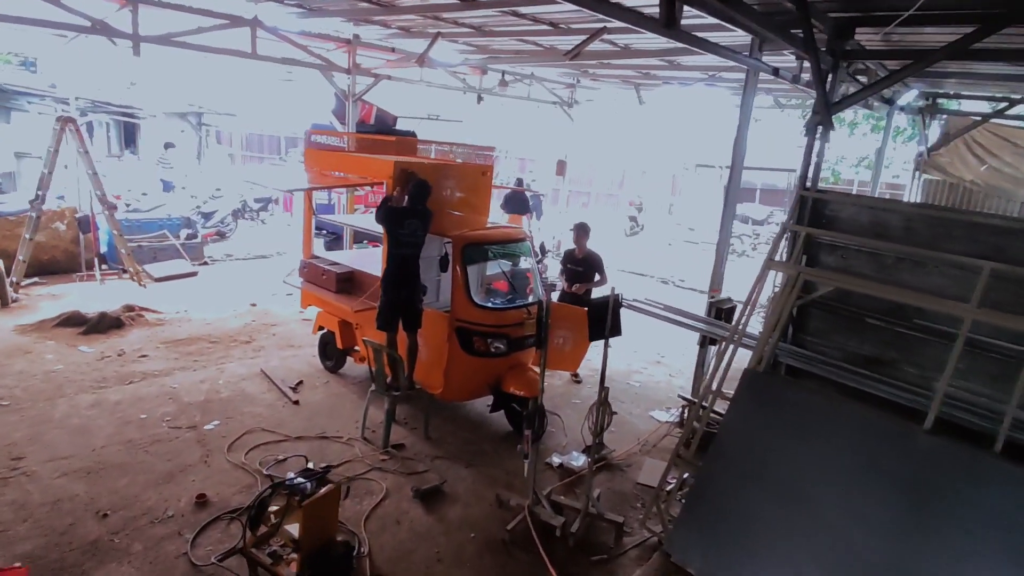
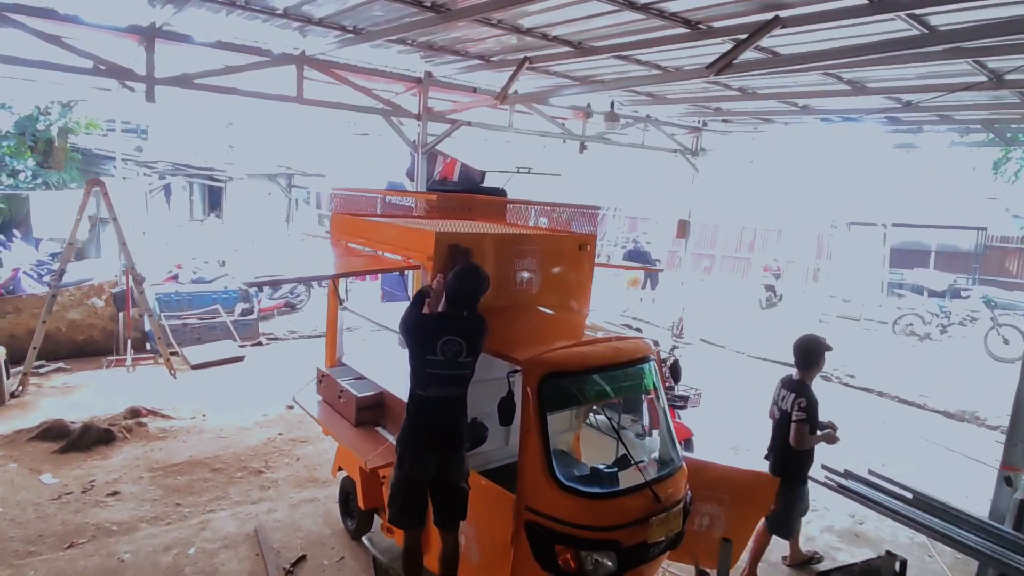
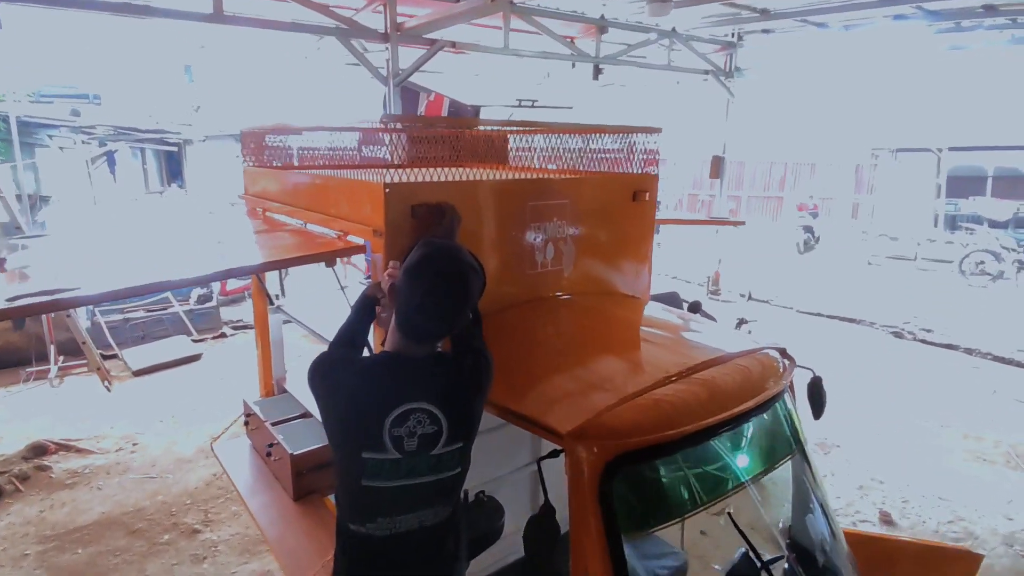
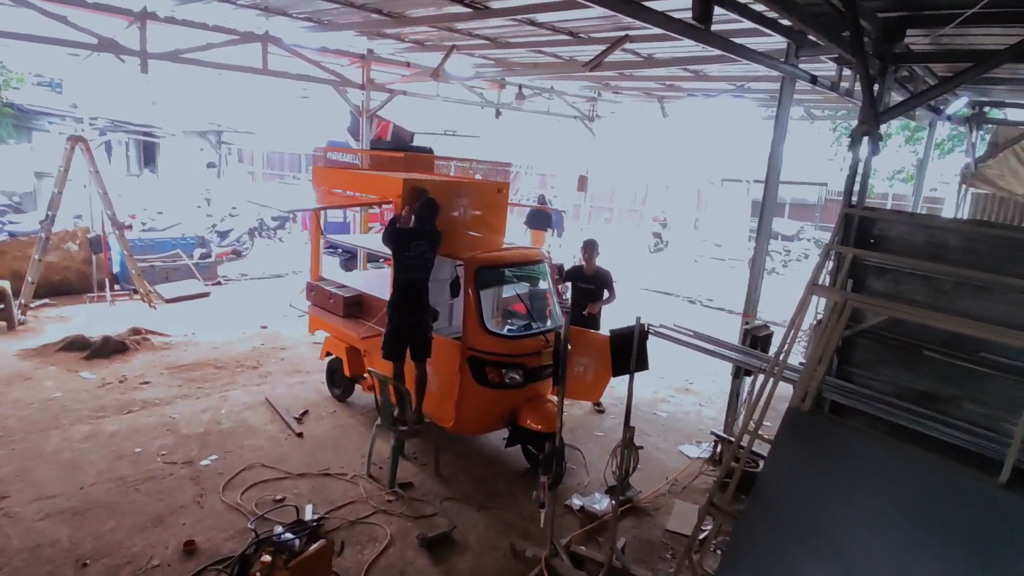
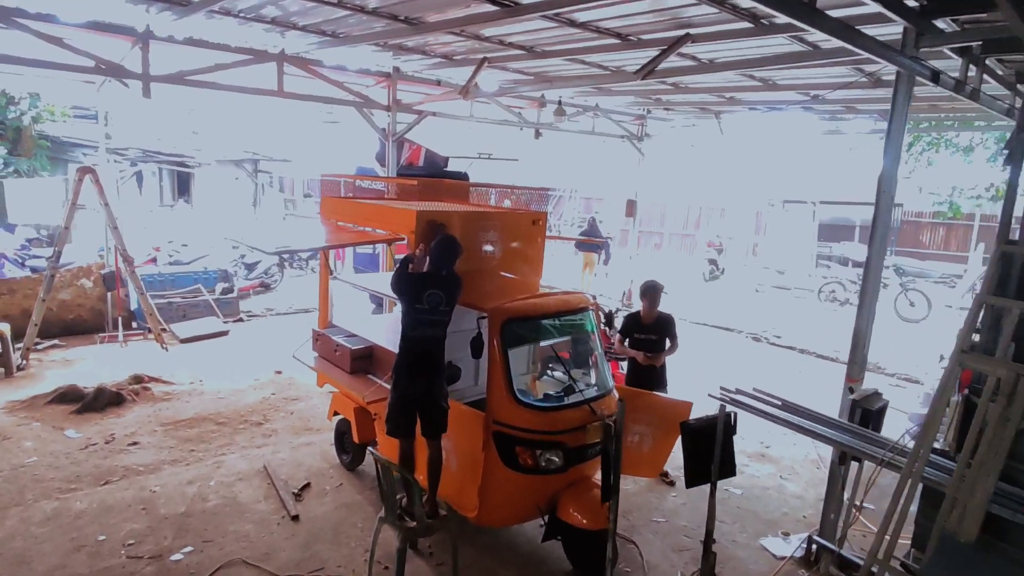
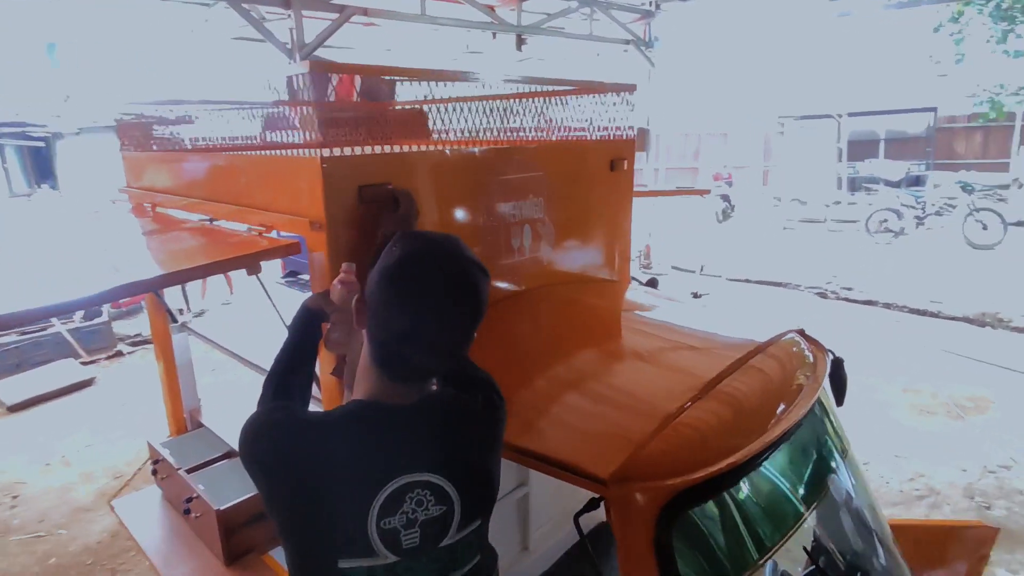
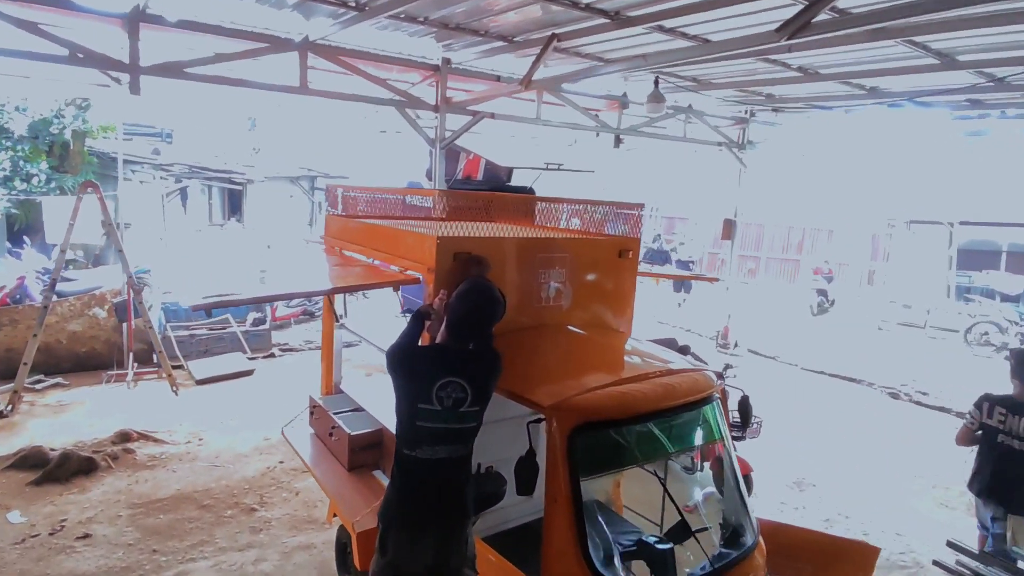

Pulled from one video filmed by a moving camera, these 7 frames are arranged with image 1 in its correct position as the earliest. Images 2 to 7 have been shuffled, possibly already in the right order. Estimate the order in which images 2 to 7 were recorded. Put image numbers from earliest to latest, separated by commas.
4, 5, 2, 7, 3, 6
